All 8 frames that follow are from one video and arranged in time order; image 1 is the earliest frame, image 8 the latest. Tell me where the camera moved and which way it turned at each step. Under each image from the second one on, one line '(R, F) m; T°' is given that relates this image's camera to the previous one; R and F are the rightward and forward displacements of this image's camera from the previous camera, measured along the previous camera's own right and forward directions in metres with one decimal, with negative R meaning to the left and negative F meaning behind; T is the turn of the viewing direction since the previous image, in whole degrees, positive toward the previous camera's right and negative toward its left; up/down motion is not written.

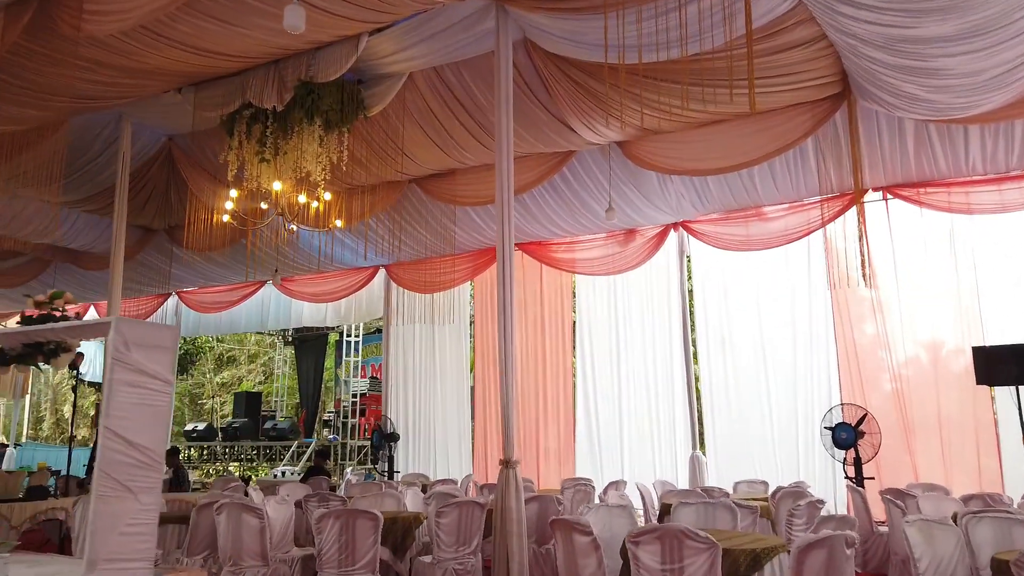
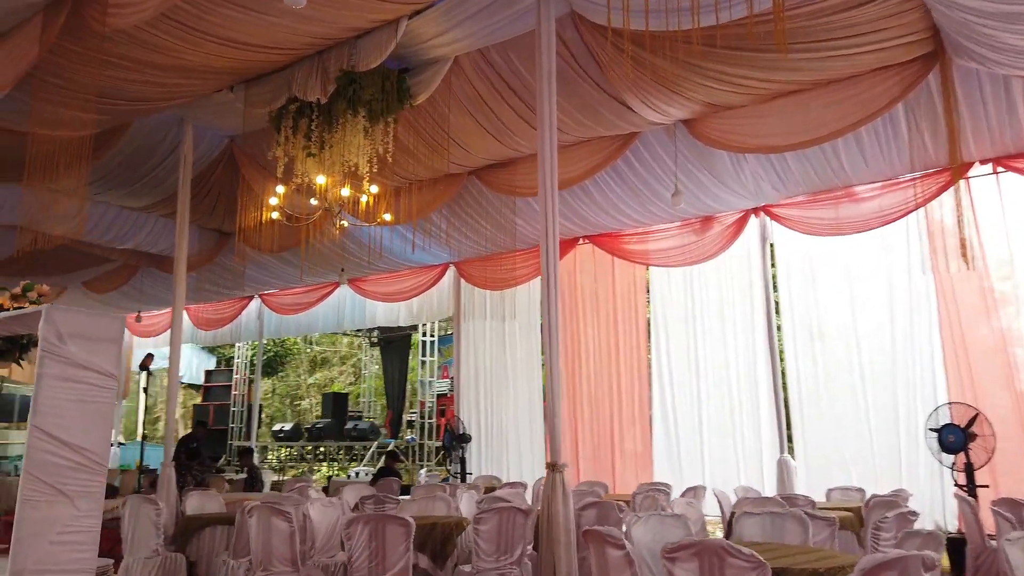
(+0.3, +0.4) m; -7°
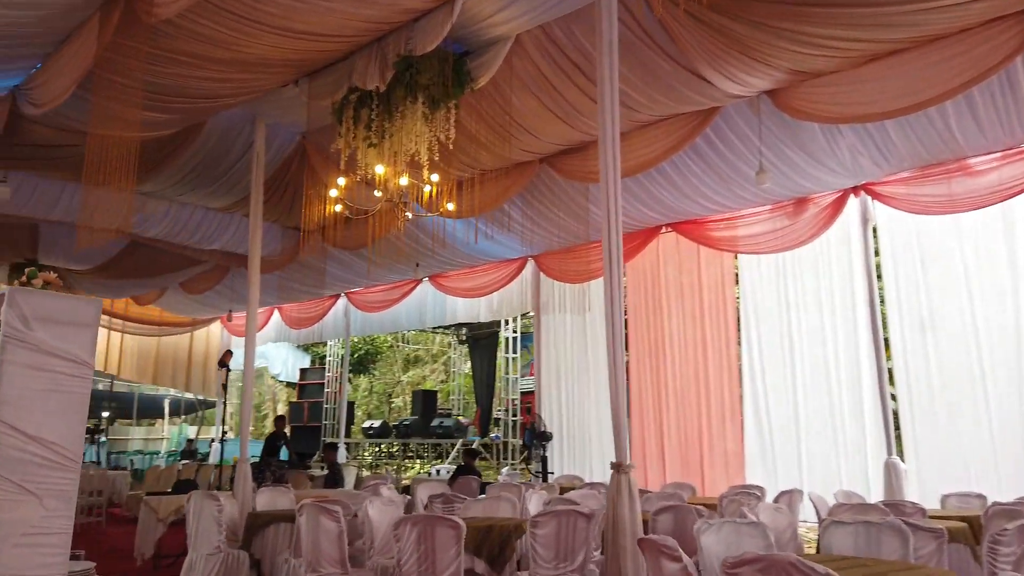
(+0.2, +0.3) m; -7°
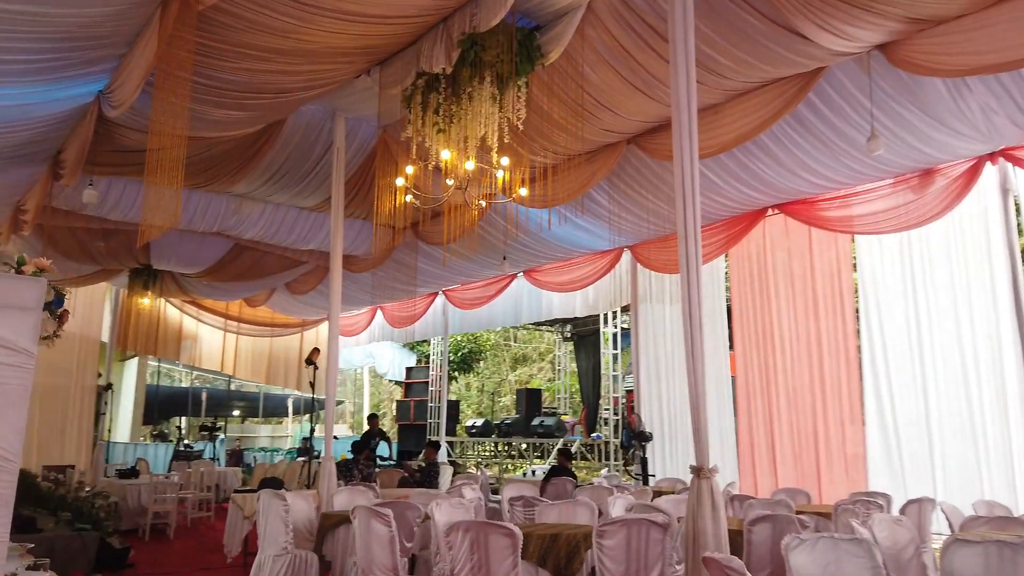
(+0.3, +0.4) m; -9°
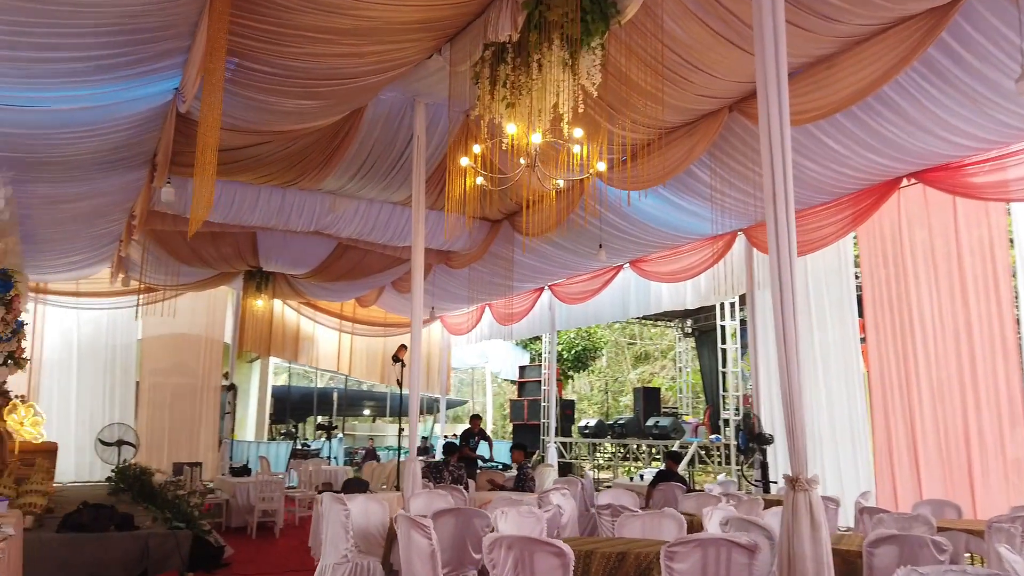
(+0.4, +0.5) m; -10°
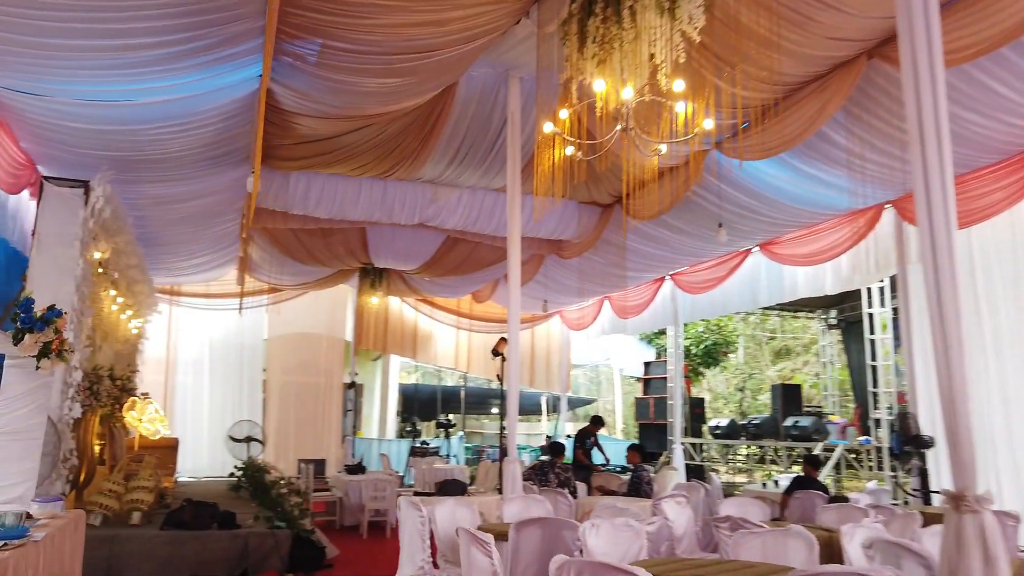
(+0.2, +0.6) m; -10°
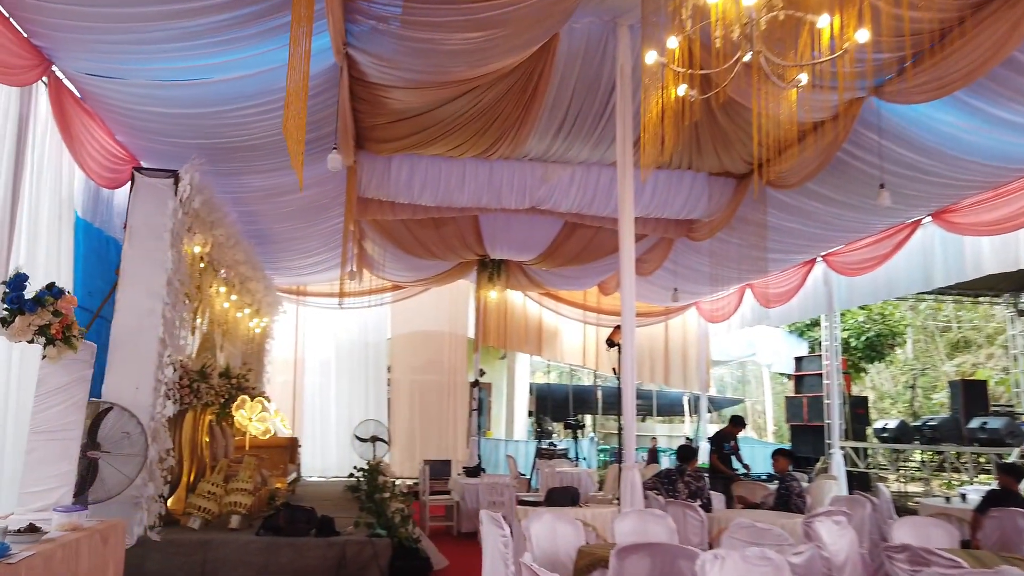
(+0.2, +0.8) m; -10°
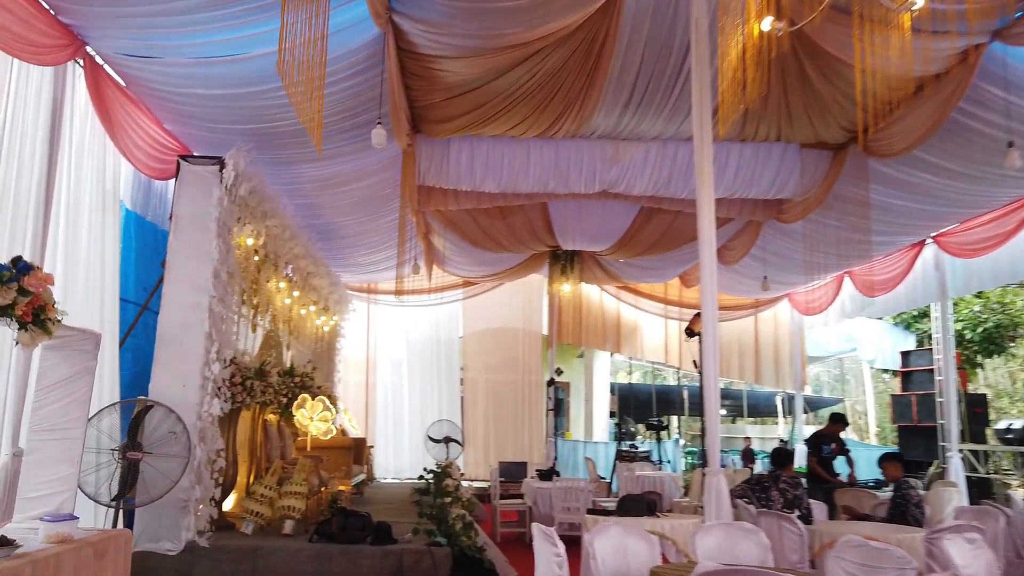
(+0.1, +0.5) m; -6°
